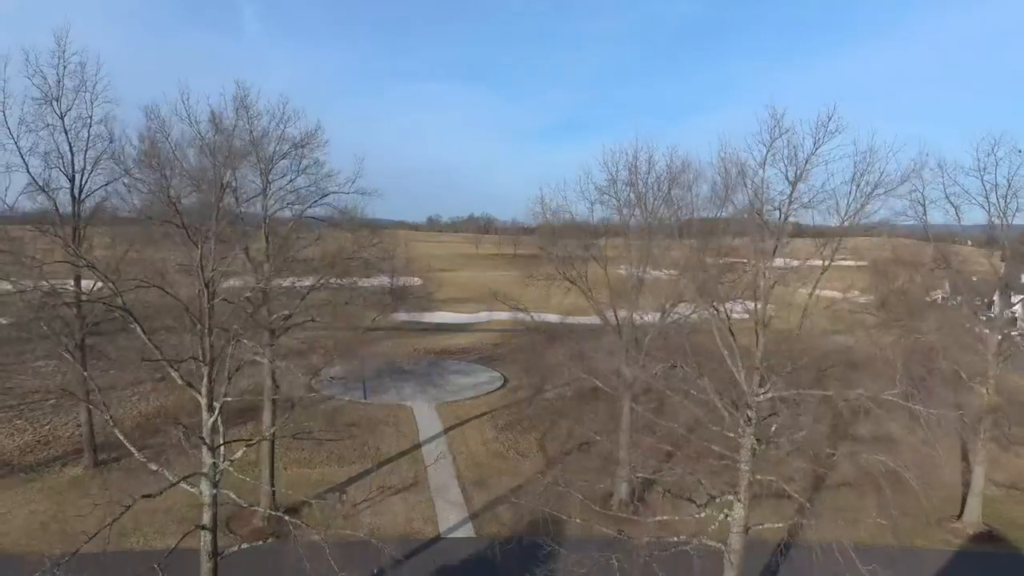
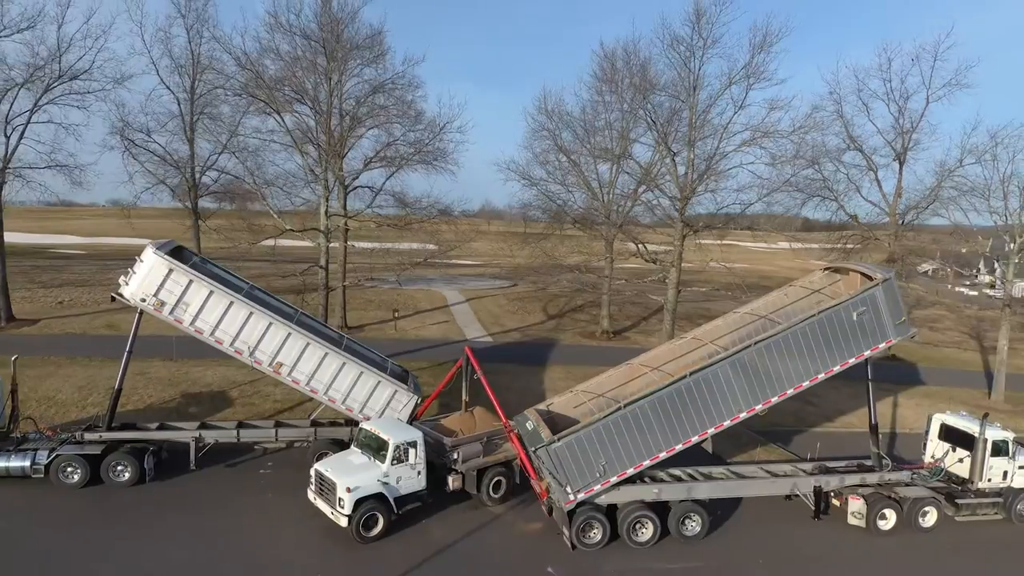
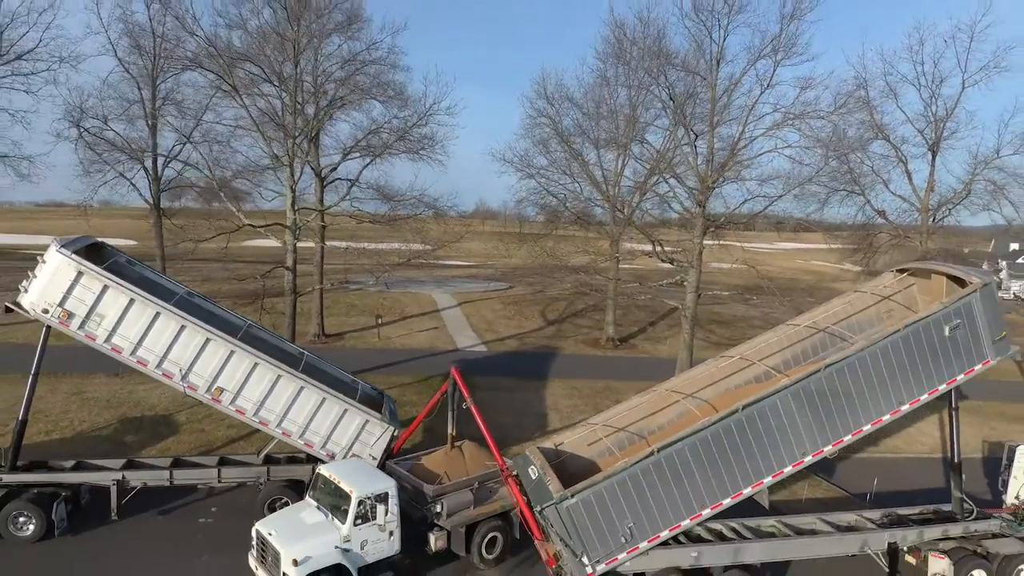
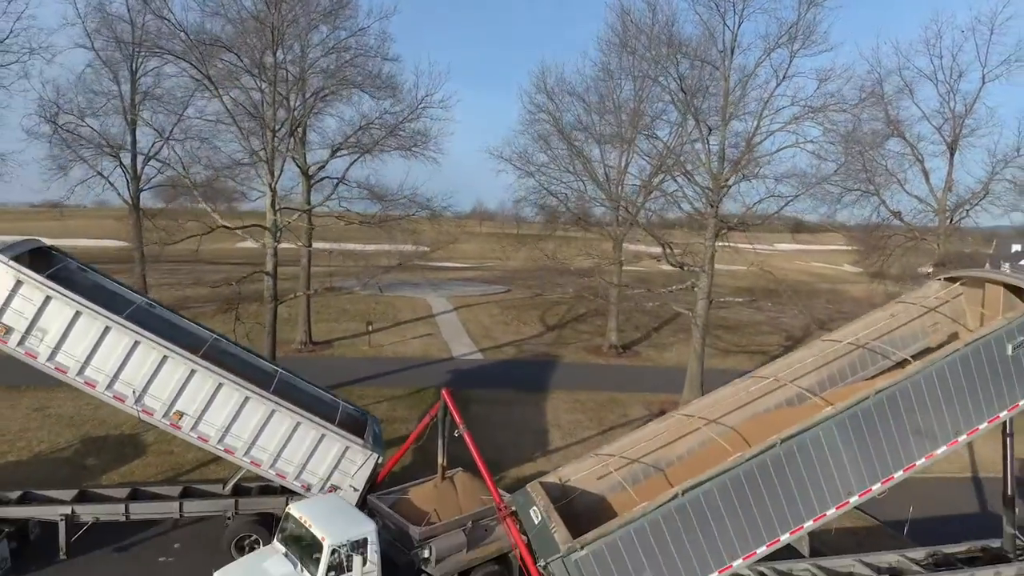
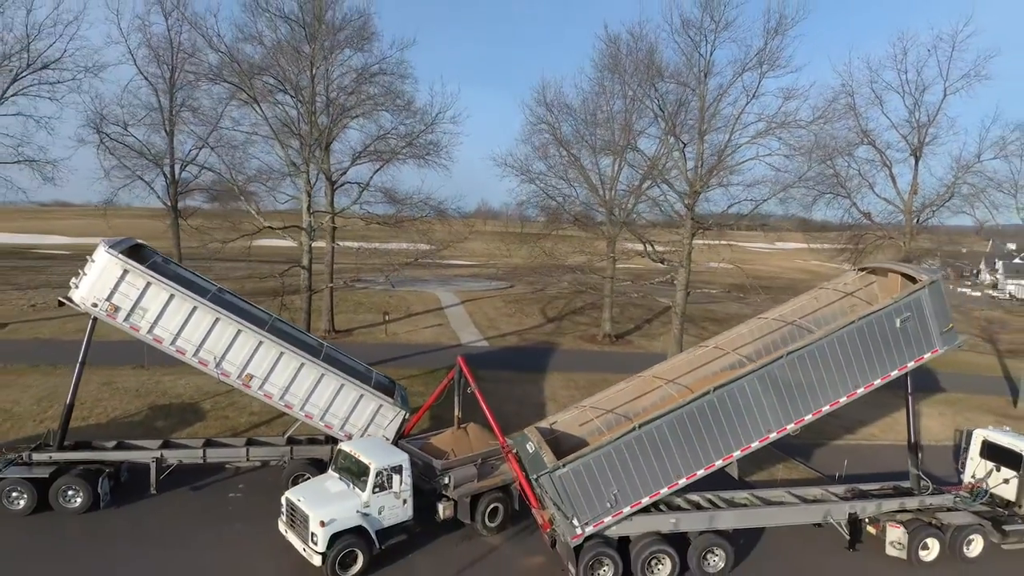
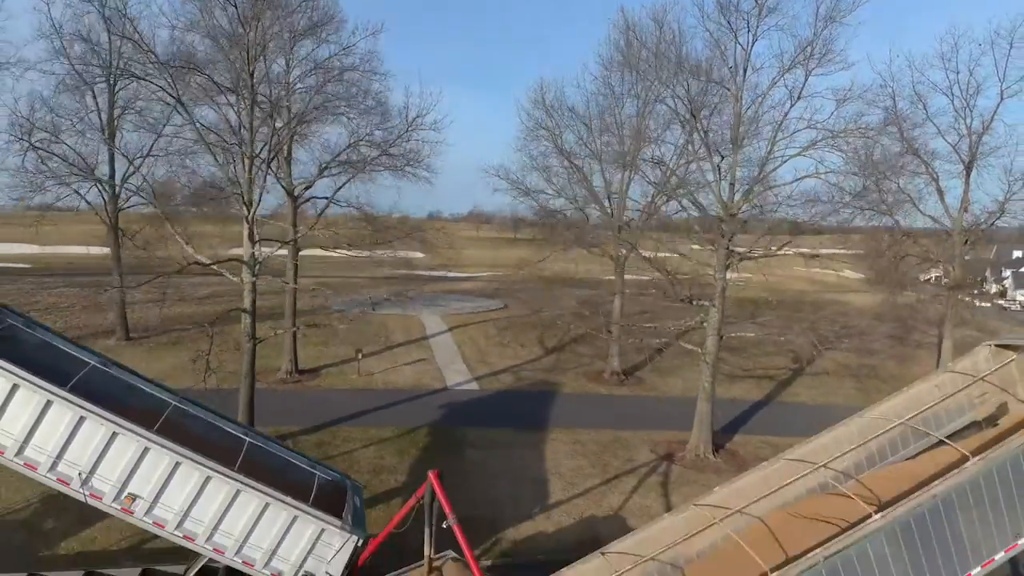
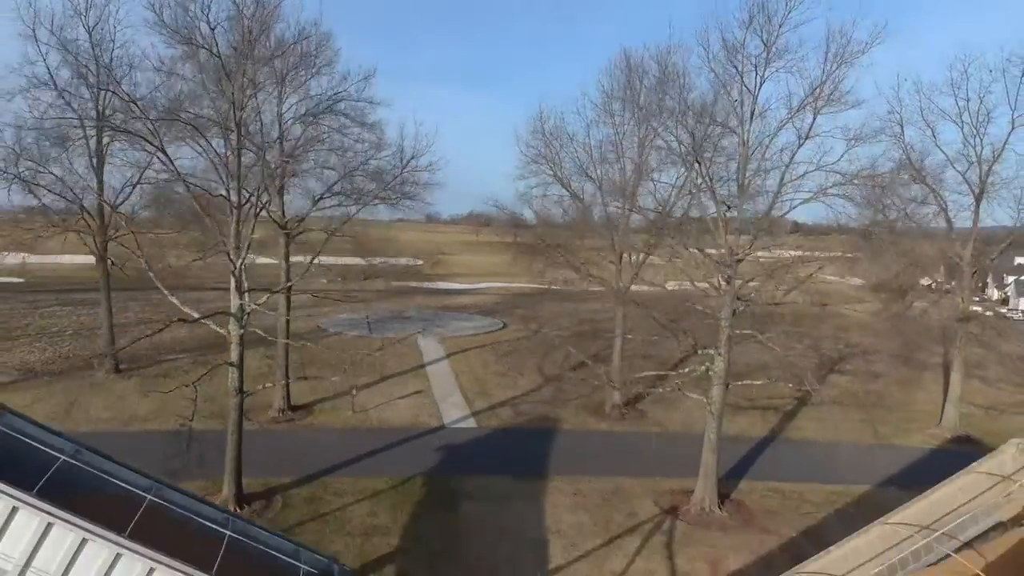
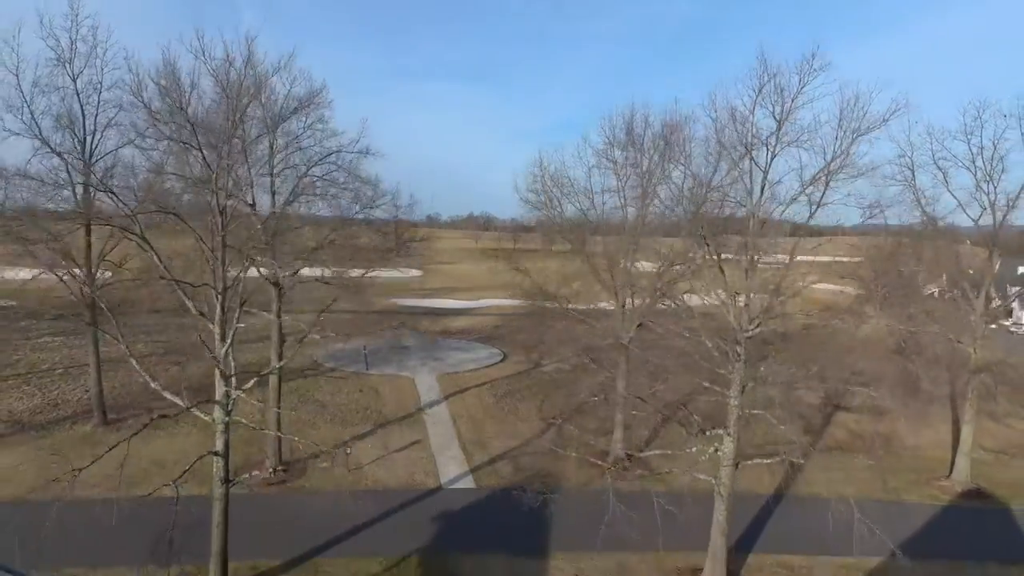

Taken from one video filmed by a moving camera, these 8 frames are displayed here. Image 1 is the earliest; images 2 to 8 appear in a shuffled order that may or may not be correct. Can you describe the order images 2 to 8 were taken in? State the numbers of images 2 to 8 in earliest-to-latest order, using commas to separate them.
8, 7, 6, 4, 3, 5, 2
